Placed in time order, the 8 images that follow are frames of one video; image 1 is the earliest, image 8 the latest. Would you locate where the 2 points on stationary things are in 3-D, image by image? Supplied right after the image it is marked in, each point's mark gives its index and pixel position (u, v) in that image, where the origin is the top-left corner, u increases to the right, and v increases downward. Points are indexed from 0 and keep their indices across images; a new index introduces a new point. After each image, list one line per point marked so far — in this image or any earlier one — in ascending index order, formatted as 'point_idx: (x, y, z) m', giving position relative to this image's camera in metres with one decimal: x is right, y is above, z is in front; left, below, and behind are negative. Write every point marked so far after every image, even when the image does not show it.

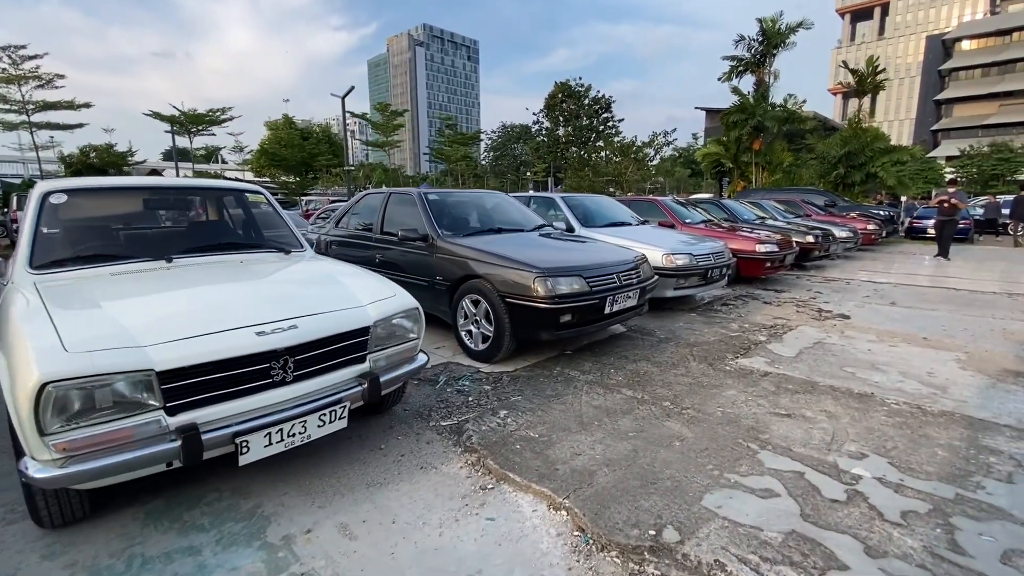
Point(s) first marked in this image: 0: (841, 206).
0: (+9.9, +2.5, +14.9) m
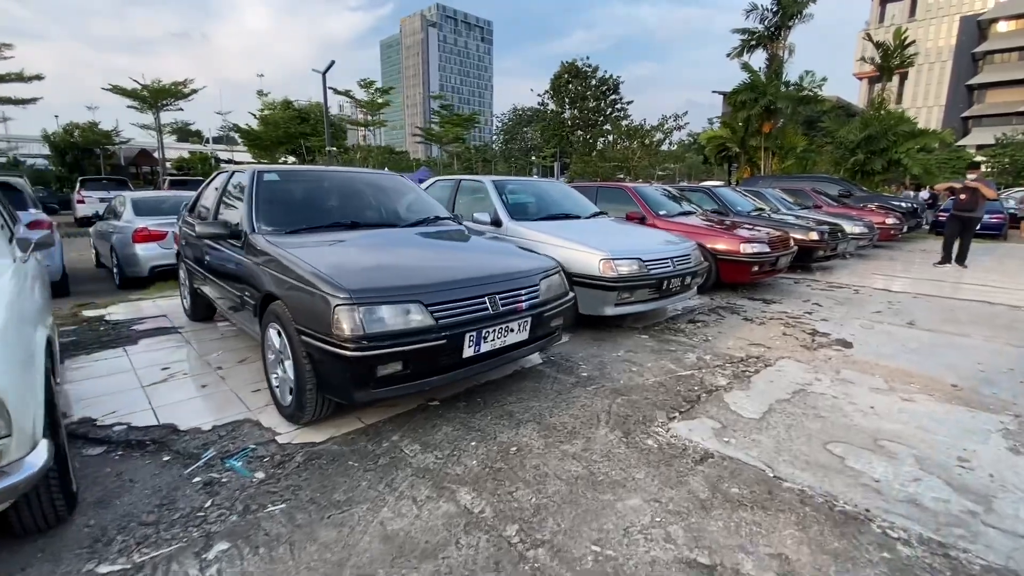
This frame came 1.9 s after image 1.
0: (+9.3, +2.5, +13.3) m
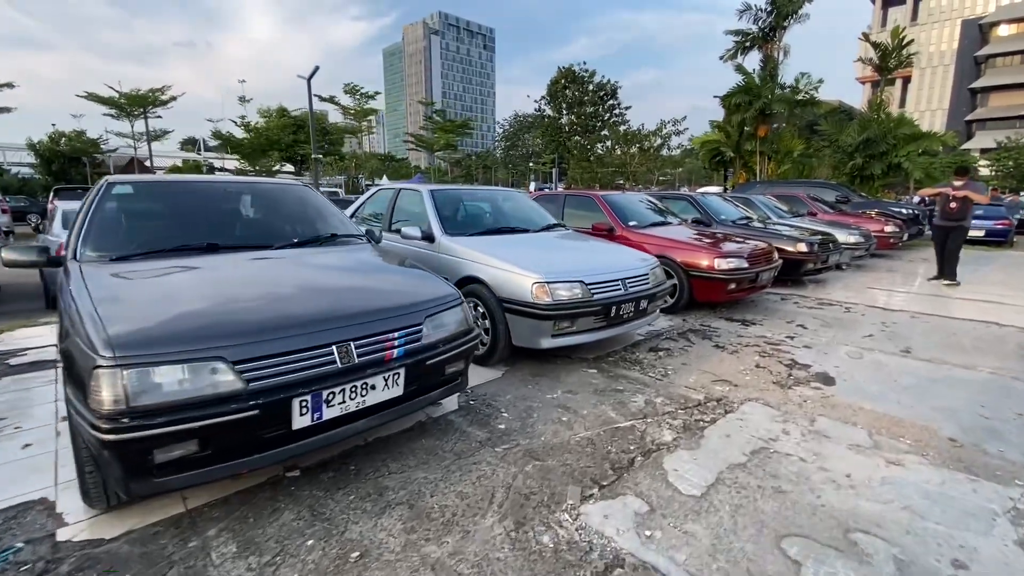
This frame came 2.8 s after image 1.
0: (+8.8, +2.2, +12.6) m
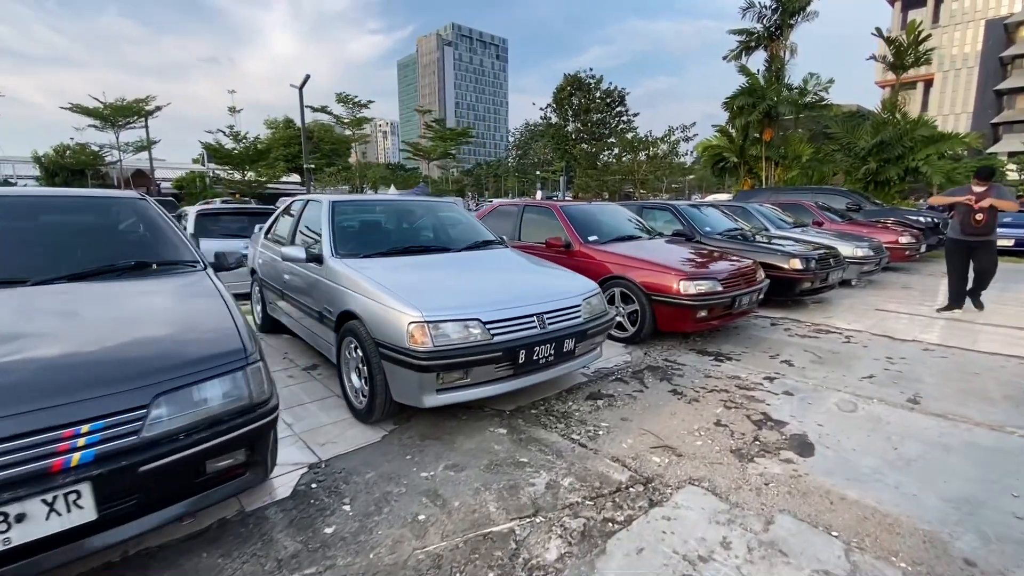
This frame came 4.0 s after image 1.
0: (+8.4, +1.8, +11.6) m
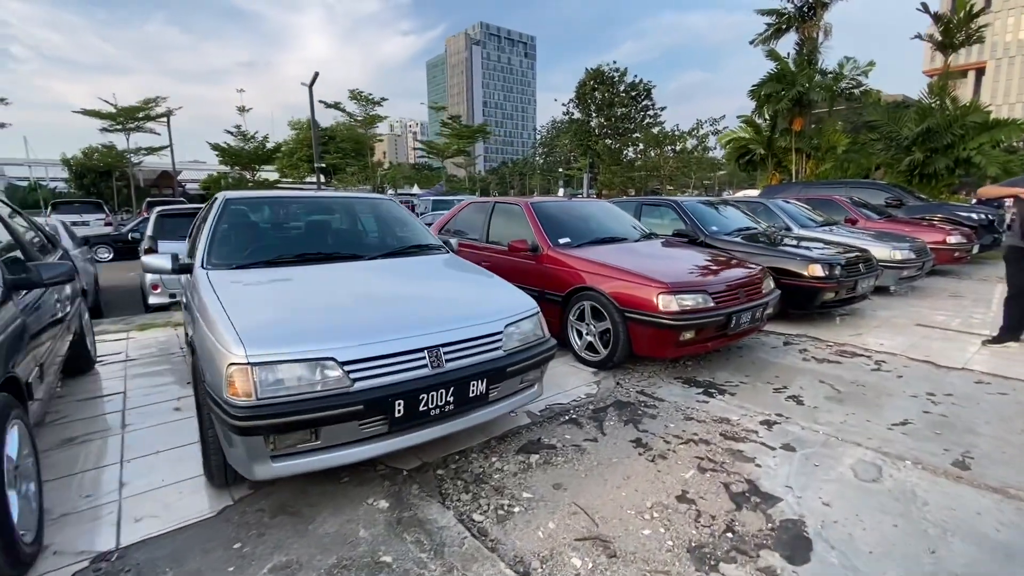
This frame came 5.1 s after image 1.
0: (+8.4, +1.7, +10.3) m
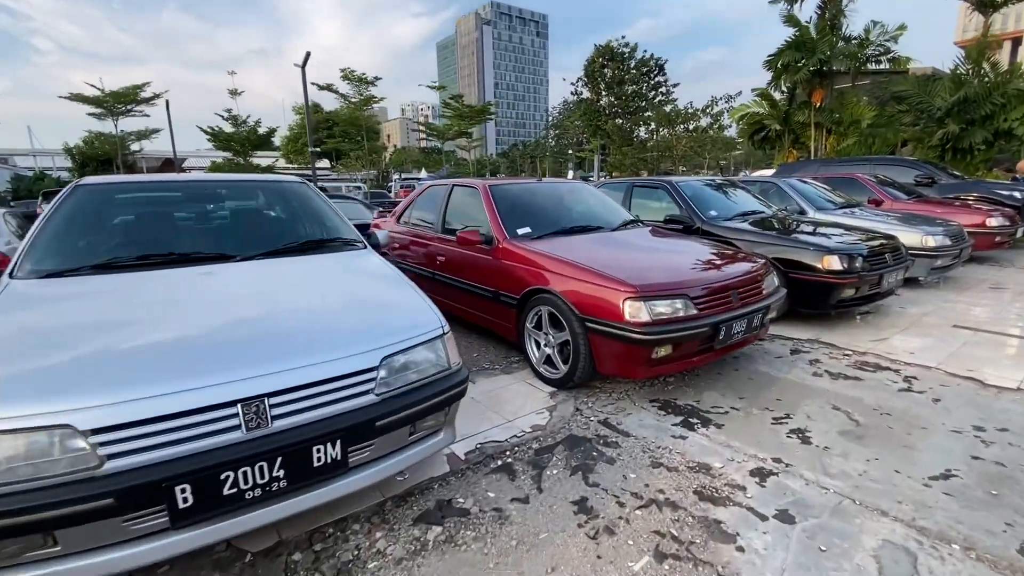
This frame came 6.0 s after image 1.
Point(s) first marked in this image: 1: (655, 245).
0: (+8.2, +1.9, +9.3) m
1: (+1.1, +0.3, +3.8) m
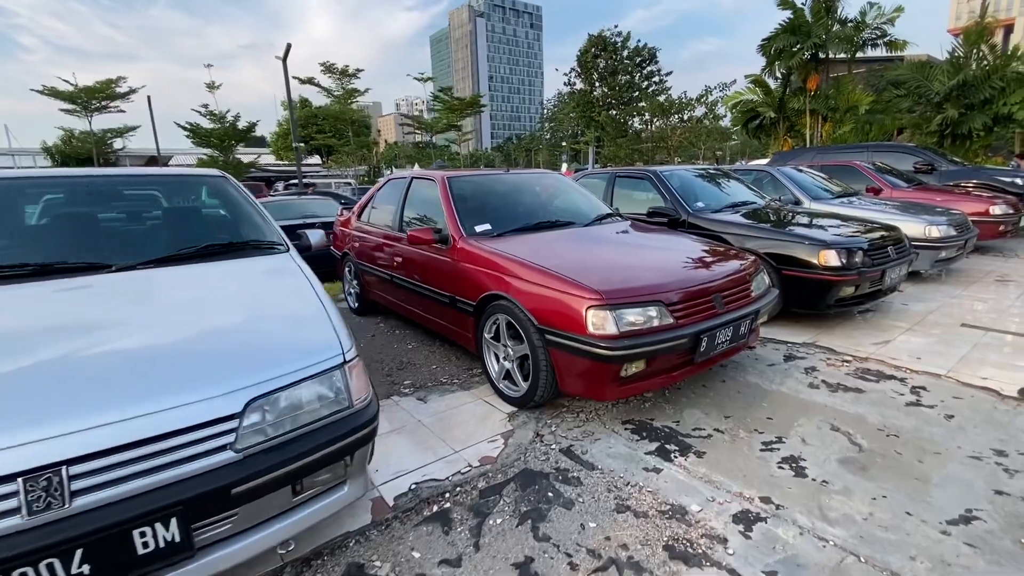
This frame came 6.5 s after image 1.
0: (+7.8, +2.1, +8.9) m
1: (+0.8, +0.3, +3.4) m
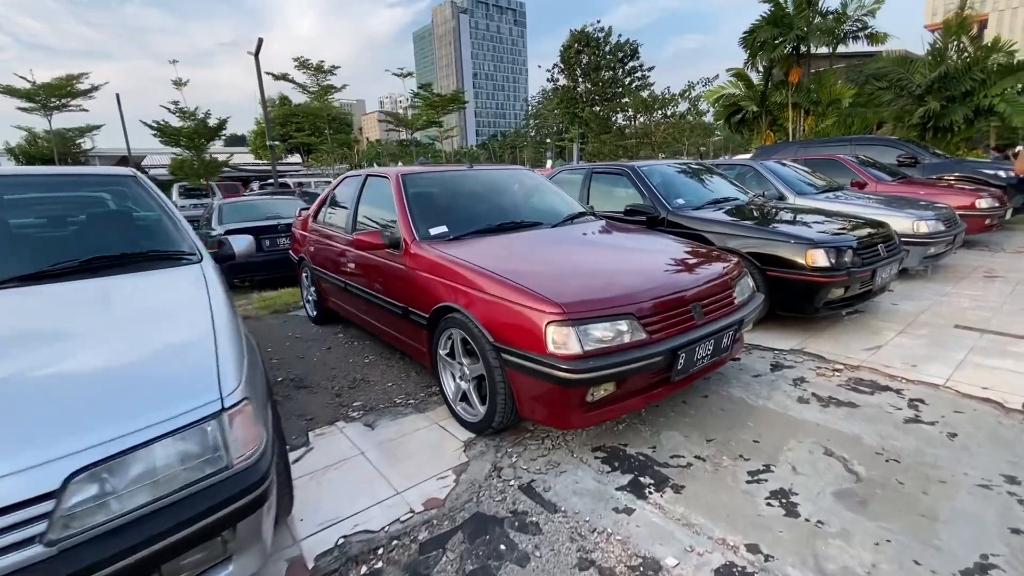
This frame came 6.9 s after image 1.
0: (+7.4, +2.2, +8.8) m
1: (+0.6, +0.3, +3.1) m
